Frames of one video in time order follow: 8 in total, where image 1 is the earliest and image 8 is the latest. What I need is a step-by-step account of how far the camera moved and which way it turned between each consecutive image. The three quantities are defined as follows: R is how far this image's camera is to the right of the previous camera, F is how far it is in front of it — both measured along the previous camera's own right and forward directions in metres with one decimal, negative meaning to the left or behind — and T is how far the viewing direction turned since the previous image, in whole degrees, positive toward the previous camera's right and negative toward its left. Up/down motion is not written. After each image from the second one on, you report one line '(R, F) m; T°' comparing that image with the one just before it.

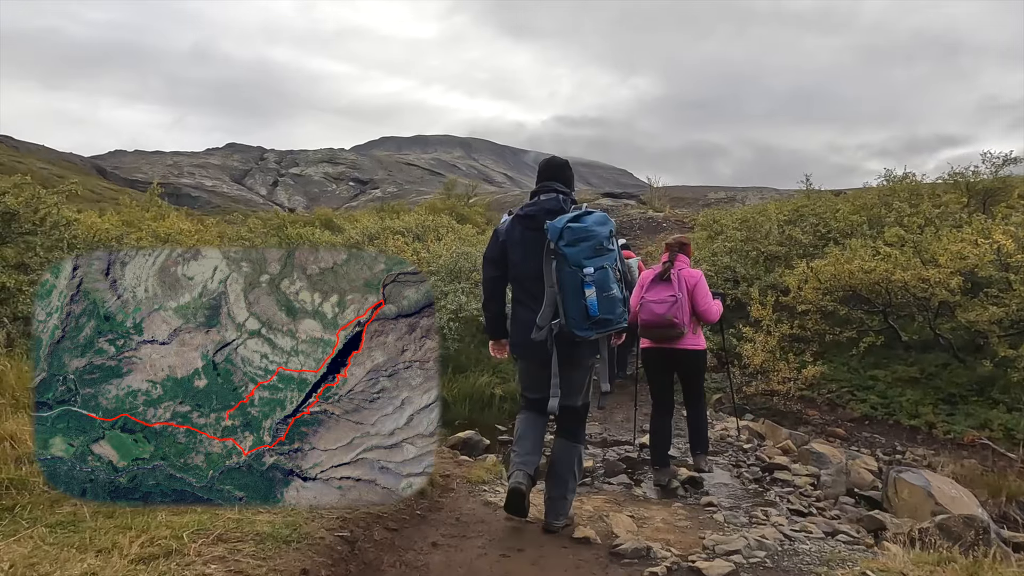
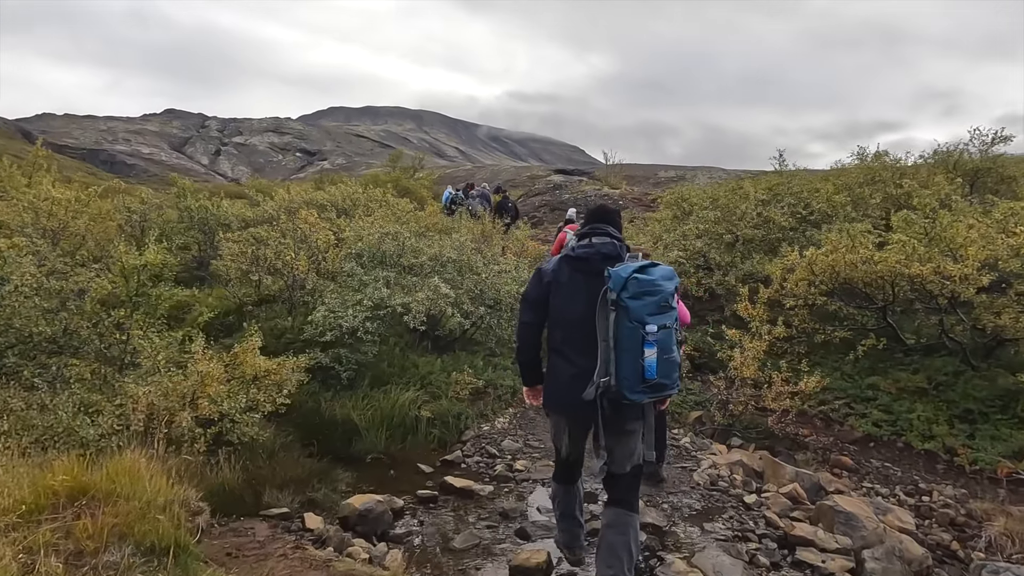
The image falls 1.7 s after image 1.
(+0.2, +2.1) m; +4°
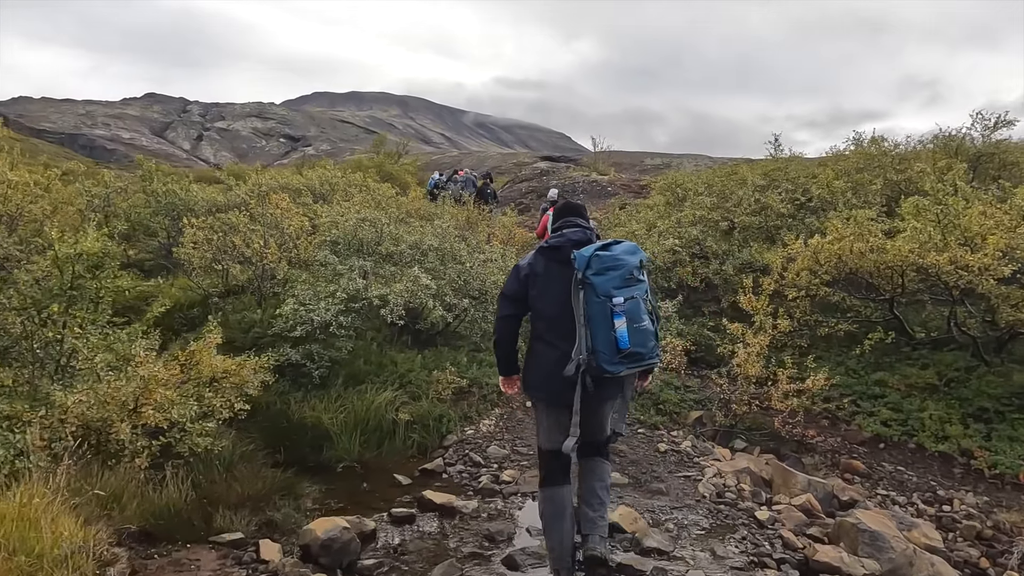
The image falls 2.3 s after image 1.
(0.0, +0.6) m; +1°
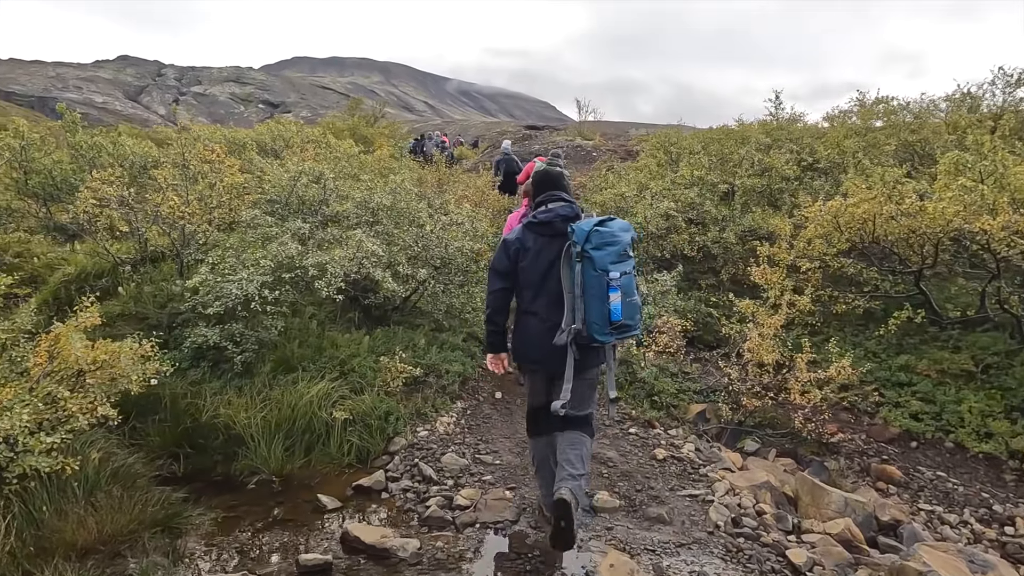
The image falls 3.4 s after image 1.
(+0.2, +1.4) m; +1°
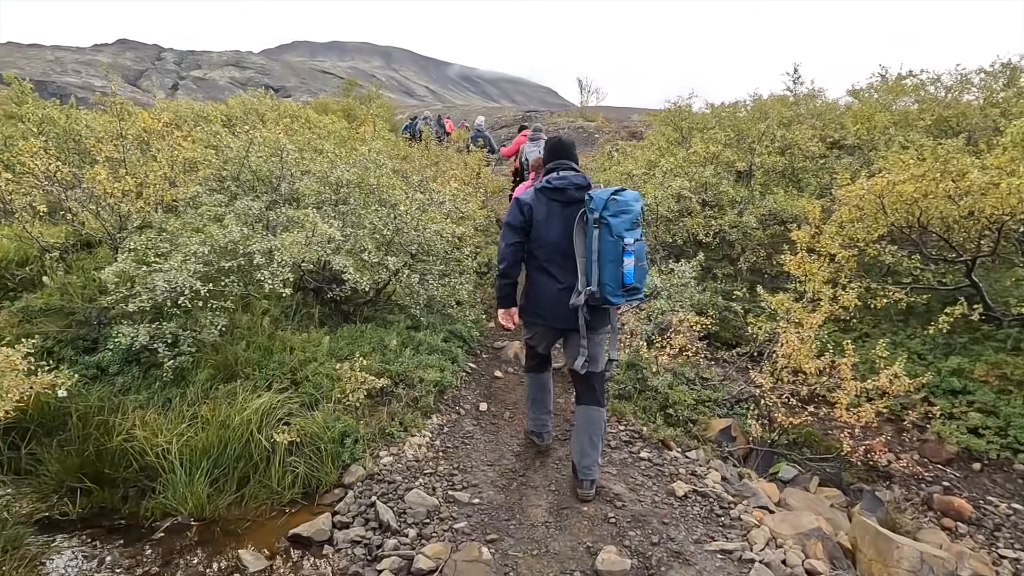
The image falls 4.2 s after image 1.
(+0.1, +1.1) m; 0°
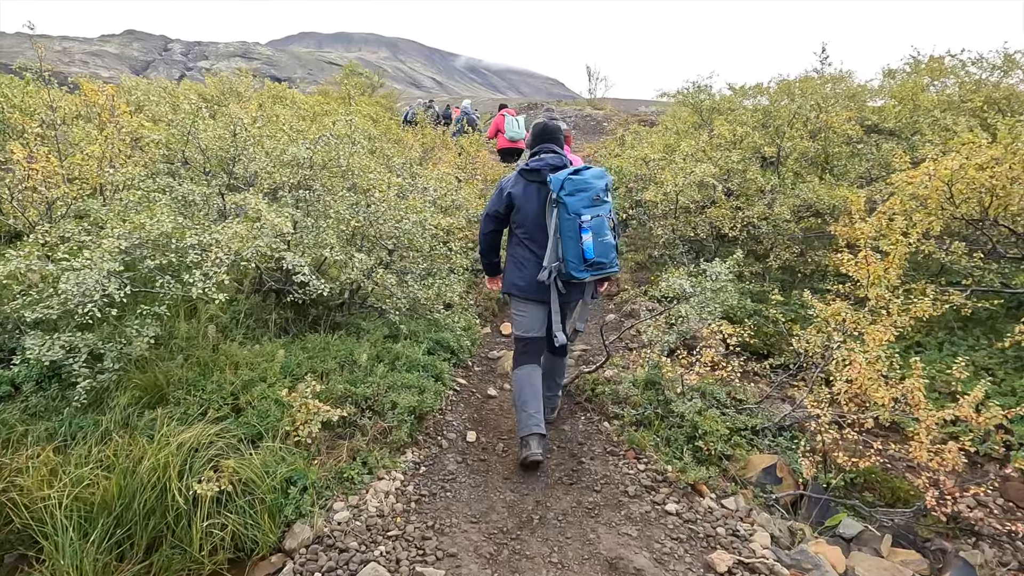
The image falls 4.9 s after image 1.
(+0.1, +1.0) m; -1°
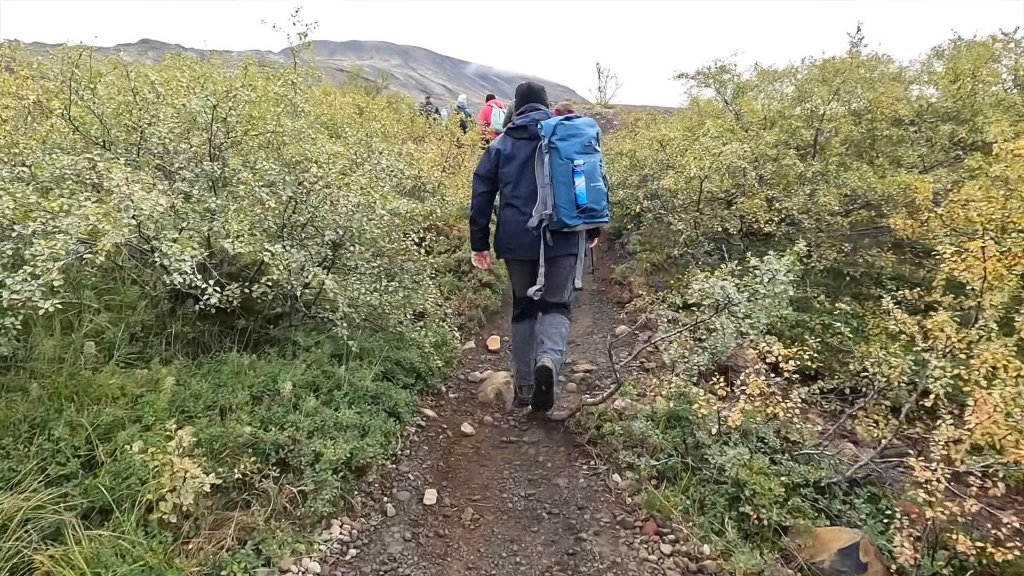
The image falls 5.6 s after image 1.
(+0.2, +1.3) m; -1°
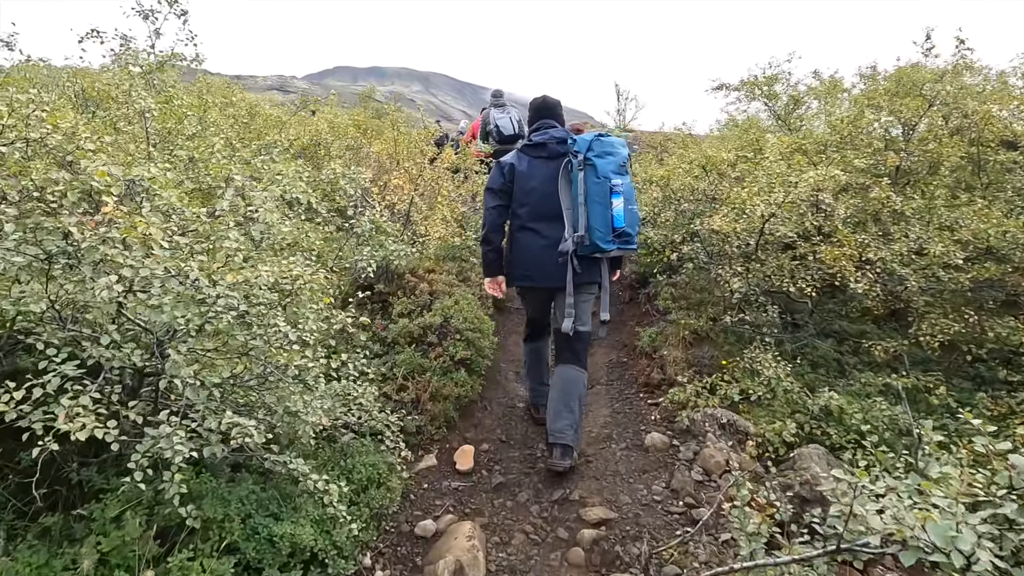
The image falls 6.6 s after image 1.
(+0.2, +1.8) m; -1°
